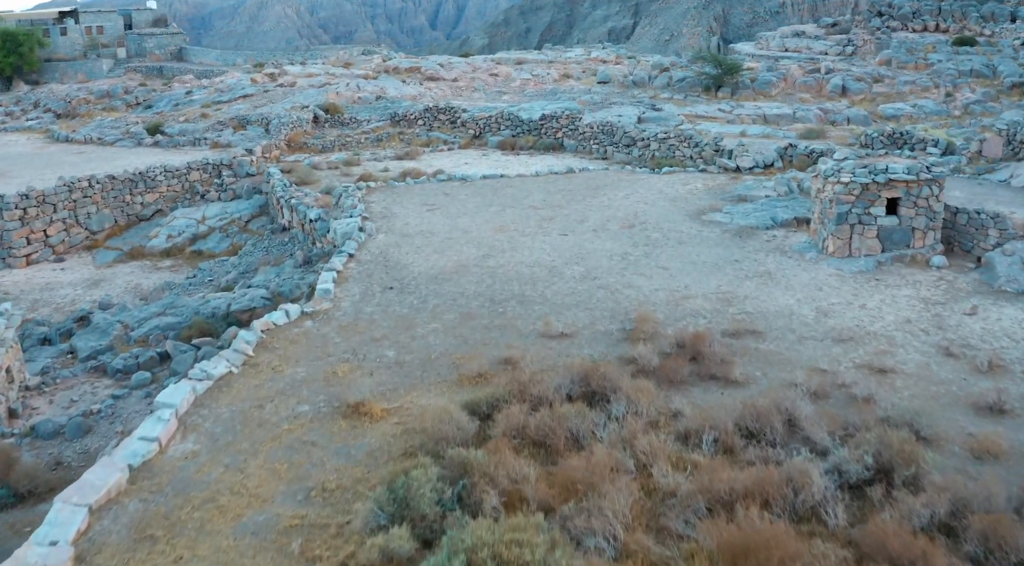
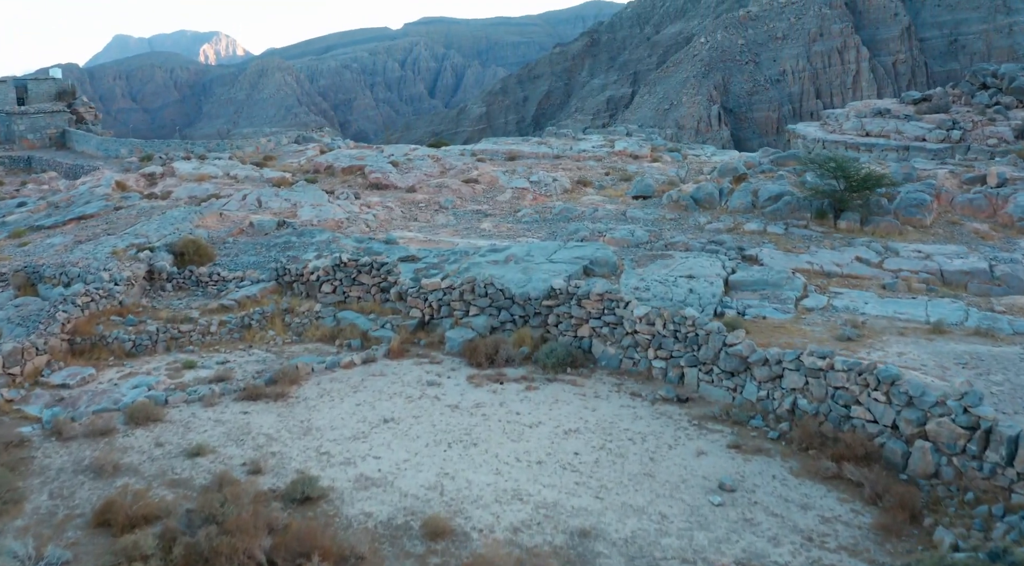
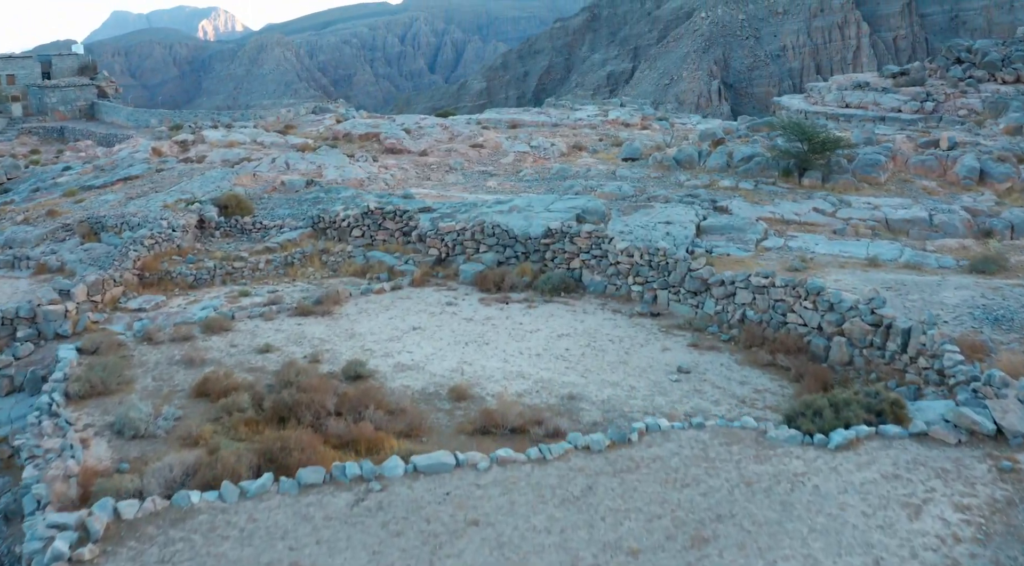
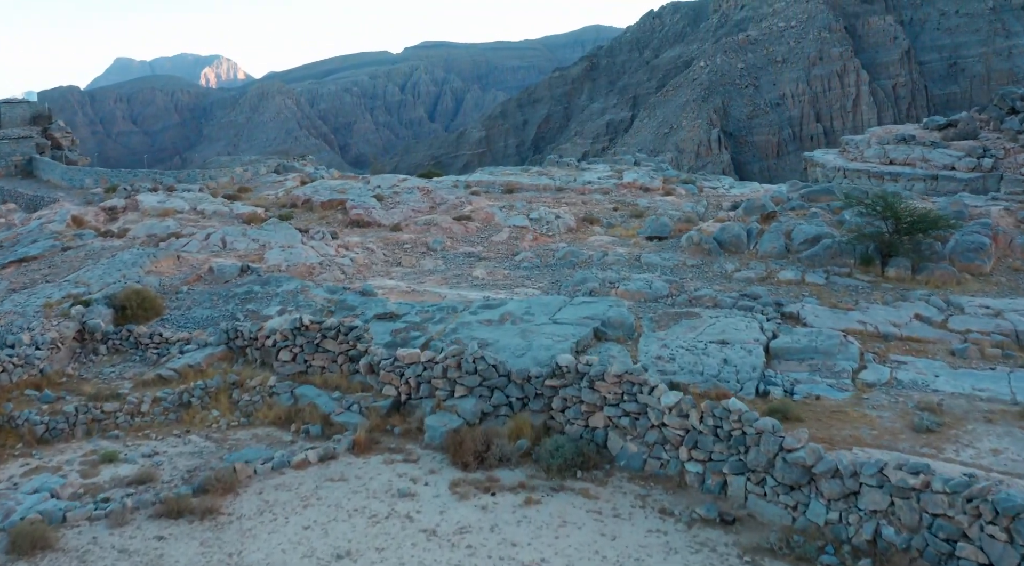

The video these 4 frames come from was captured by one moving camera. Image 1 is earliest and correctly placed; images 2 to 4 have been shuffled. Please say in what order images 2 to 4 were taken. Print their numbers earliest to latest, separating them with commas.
3, 2, 4
